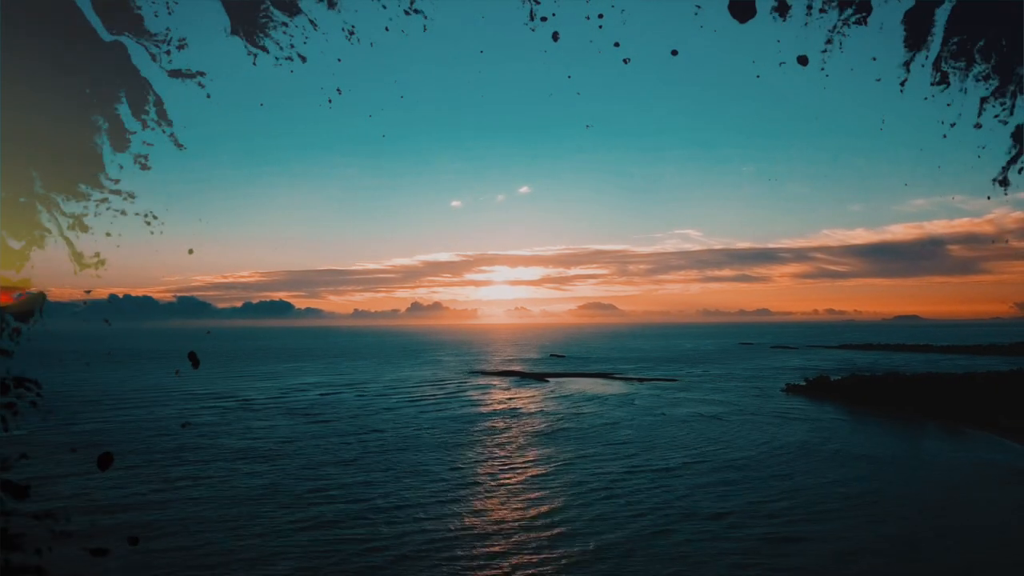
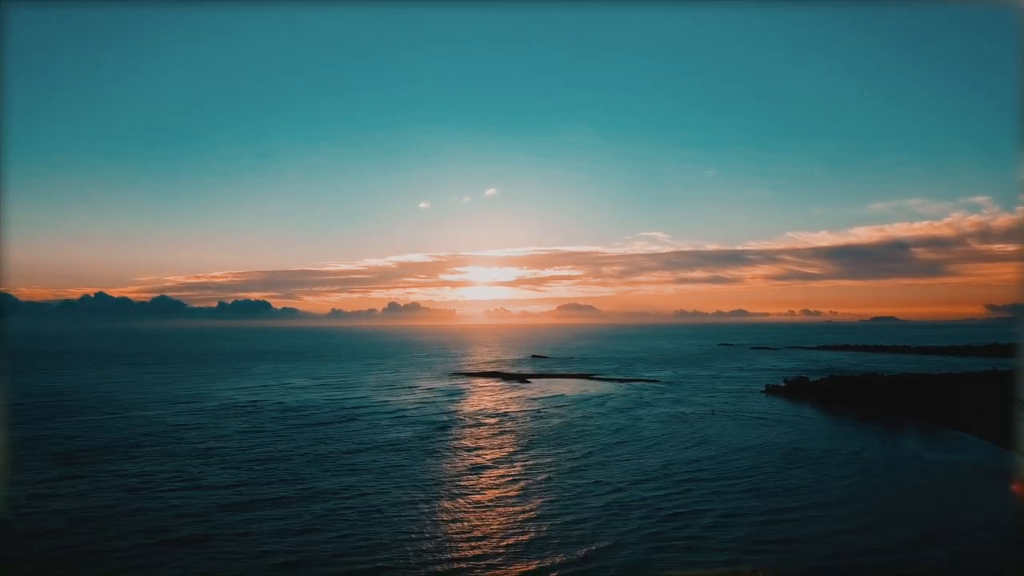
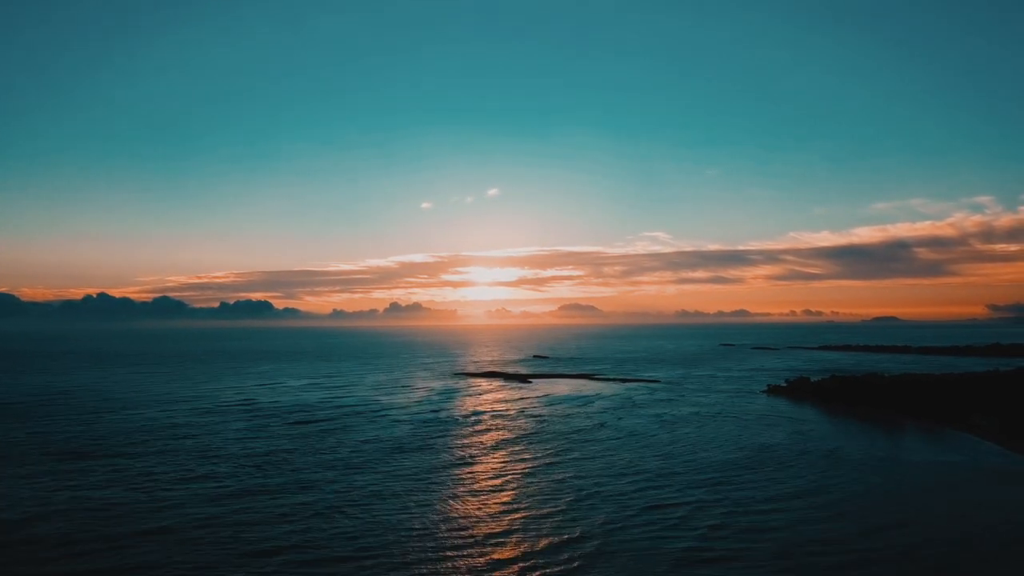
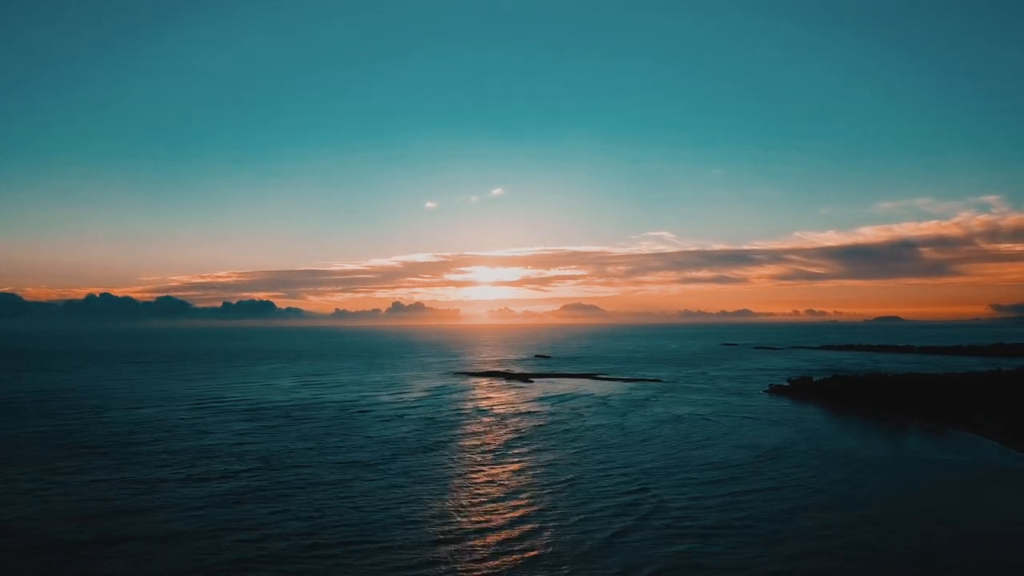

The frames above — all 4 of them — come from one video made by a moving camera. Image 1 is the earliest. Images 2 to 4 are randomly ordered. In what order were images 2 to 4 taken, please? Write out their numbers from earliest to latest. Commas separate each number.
4, 3, 2
